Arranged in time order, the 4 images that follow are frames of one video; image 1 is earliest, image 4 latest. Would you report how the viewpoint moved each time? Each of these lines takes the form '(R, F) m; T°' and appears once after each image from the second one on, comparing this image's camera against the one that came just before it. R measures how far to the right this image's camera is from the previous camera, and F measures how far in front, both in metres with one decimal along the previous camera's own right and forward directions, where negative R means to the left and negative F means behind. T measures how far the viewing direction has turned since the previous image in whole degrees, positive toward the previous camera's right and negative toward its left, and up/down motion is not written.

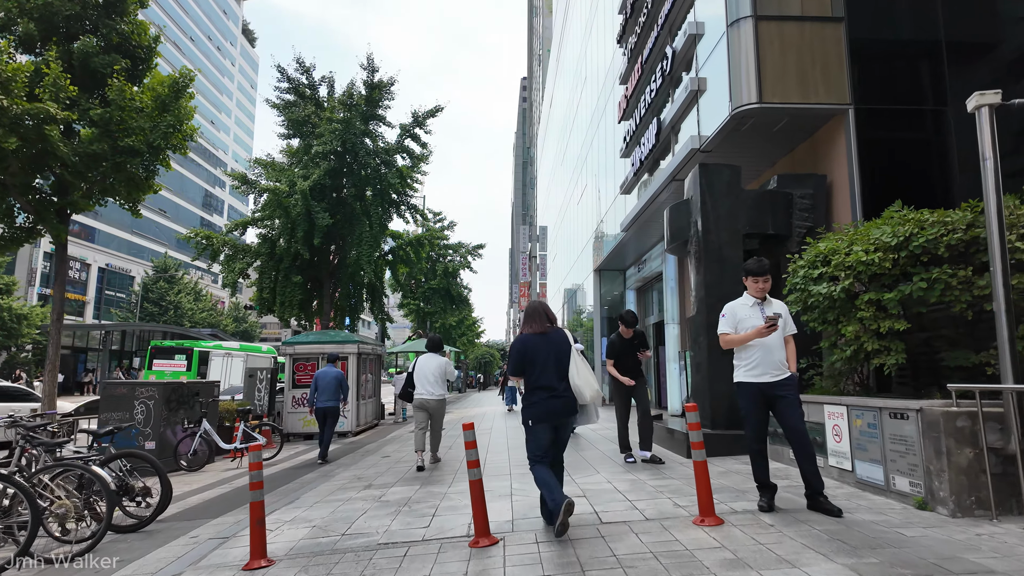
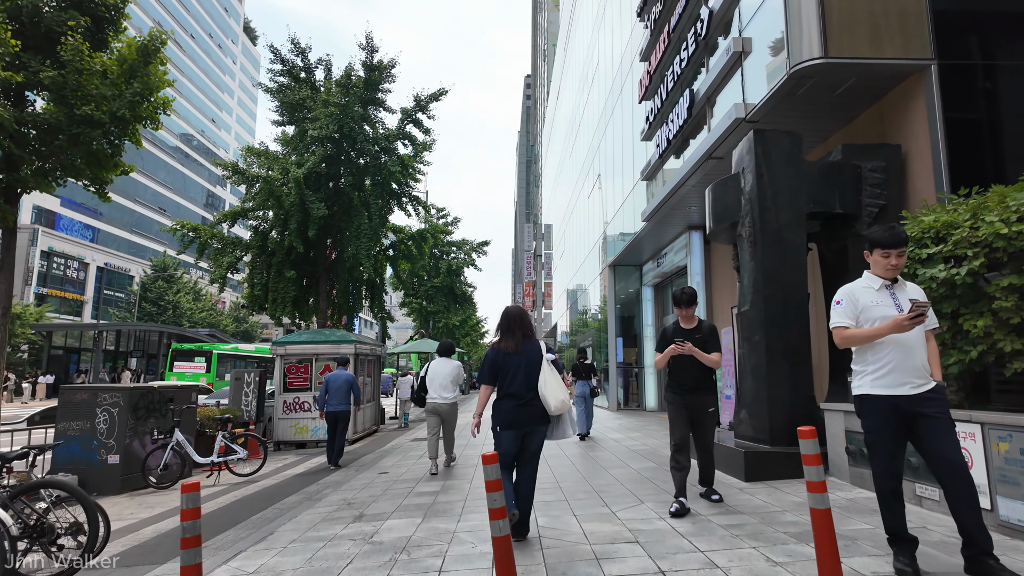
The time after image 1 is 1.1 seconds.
(-0.2, +1.2) m; 0°
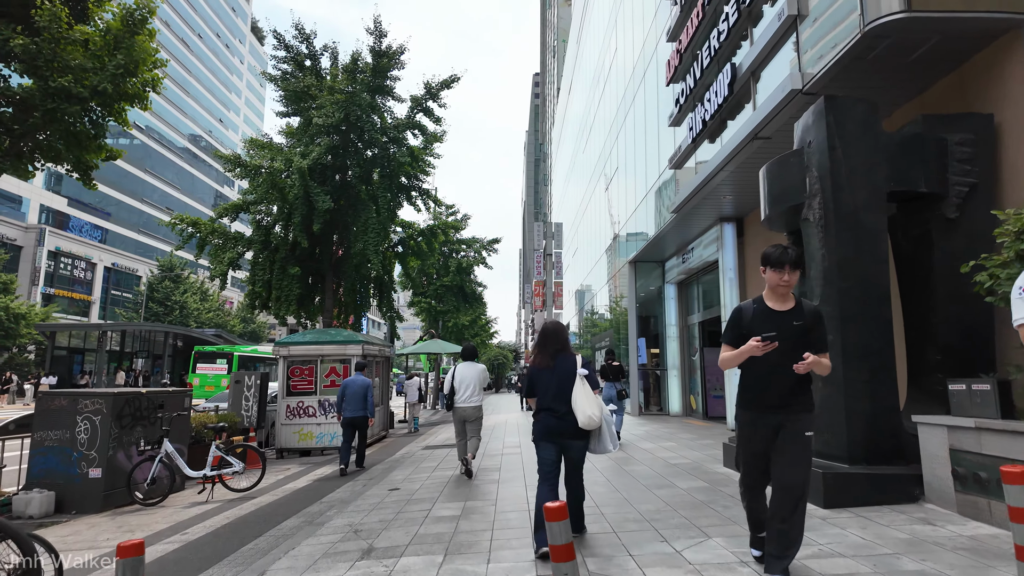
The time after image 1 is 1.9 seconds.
(-0.2, +0.9) m; -1°
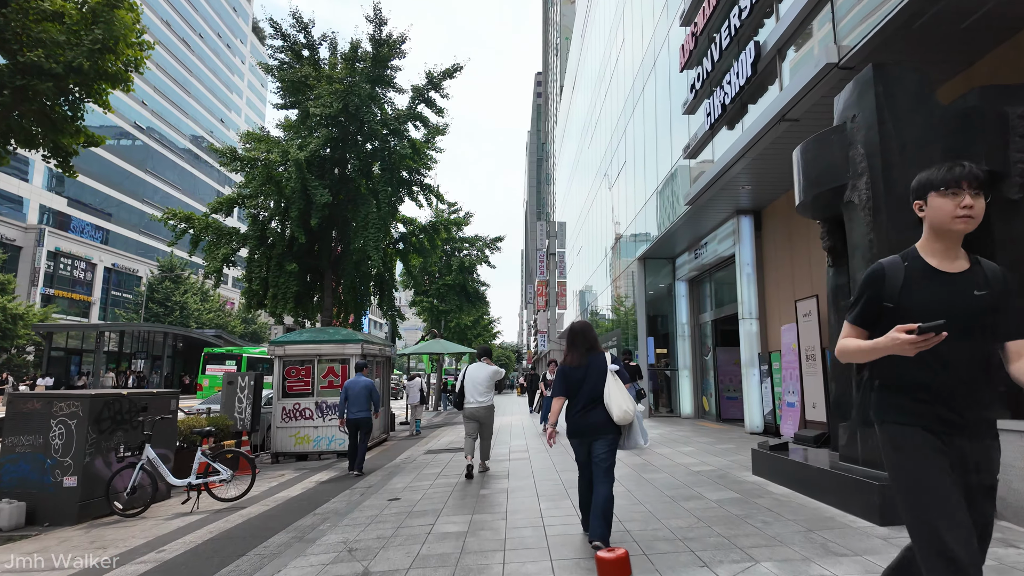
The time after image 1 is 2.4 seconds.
(-0.1, +0.6) m; 0°
